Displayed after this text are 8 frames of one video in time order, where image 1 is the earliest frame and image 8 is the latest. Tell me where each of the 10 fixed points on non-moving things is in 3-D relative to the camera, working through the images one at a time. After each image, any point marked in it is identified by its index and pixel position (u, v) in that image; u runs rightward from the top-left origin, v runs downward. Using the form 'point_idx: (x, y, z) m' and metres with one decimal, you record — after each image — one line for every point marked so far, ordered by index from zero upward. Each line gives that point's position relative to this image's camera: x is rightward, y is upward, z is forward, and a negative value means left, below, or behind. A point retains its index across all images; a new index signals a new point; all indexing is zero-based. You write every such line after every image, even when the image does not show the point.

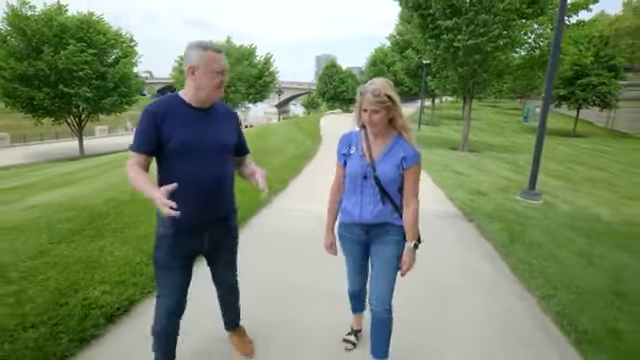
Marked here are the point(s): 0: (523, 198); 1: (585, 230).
0: (+4.5, -0.4, +8.8) m
1: (+4.5, -0.8, +6.7) m
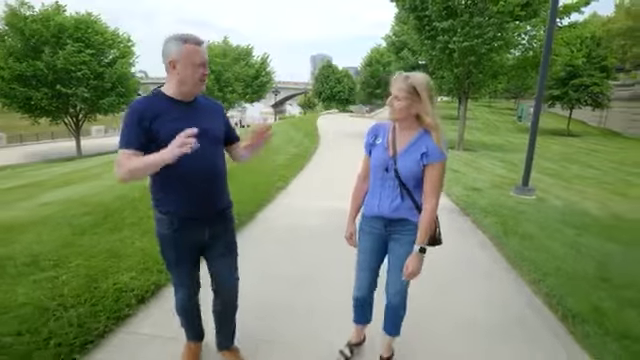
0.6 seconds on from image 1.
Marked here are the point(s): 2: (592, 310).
0: (+4.6, -0.3, +9.2) m
1: (+4.6, -0.8, +7.1) m
2: (+2.6, -1.2, +3.8) m
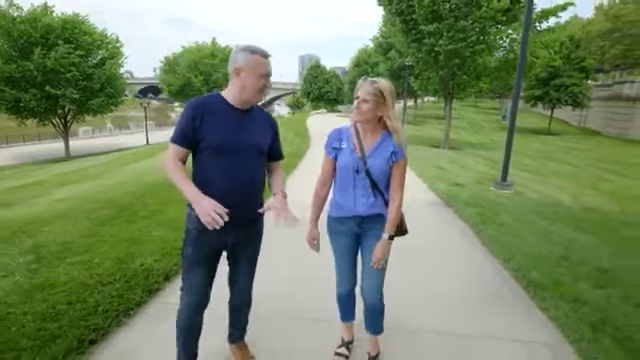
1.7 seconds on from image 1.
0: (+4.4, -0.2, +10.0) m
1: (+4.5, -0.6, +7.9) m
2: (+2.6, -1.1, +4.5) m
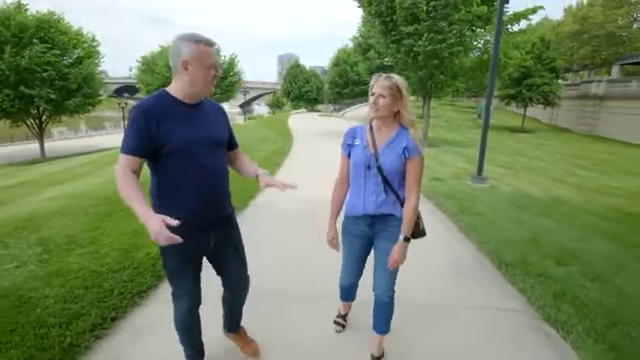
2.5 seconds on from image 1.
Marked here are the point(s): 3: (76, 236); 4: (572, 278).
0: (+4.1, -0.1, +10.6) m
1: (+4.2, -0.5, +8.5) m
2: (+2.5, -1.0, +5.0) m
3: (-3.2, -0.7, +5.1) m
4: (+2.9, -1.1, +4.6) m
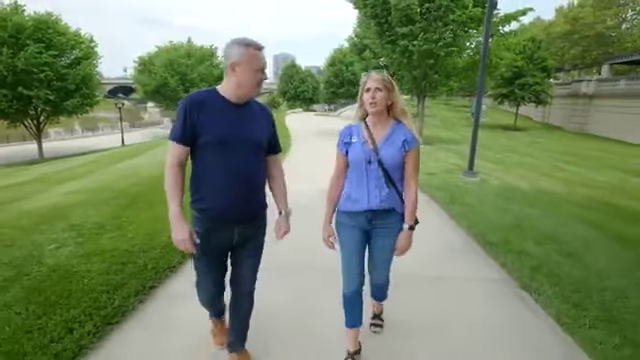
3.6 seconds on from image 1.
0: (+4.1, +0.1, +11.2) m
1: (+4.2, -0.3, +9.1) m
2: (+2.6, -0.9, +5.6) m
3: (-3.1, -0.6, +5.7) m
4: (+3.0, -1.0, +5.2) m
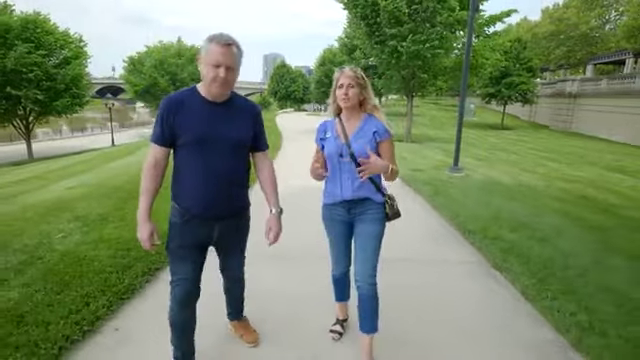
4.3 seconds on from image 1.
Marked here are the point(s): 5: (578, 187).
0: (+3.8, +0.2, +11.6) m
1: (+4.0, -0.2, +9.6) m
2: (+2.5, -0.7, +6.0) m
3: (-3.2, -0.5, +6.0) m
4: (+2.8, -0.9, +5.6) m
5: (+6.9, -0.2, +10.6) m
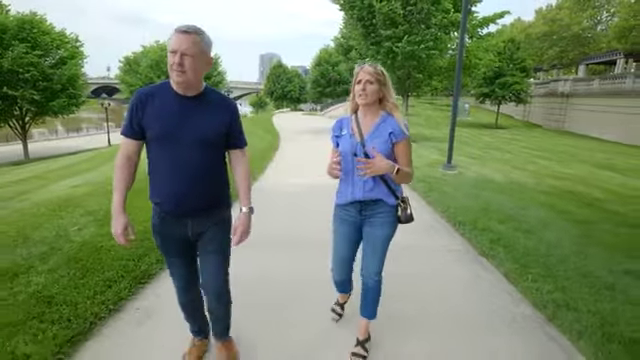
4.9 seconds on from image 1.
0: (+3.8, +0.3, +12.0) m
1: (+4.0, -0.1, +9.9) m
2: (+2.5, -0.7, +6.4) m
3: (-3.2, -0.5, +6.3) m
4: (+2.8, -0.8, +6.0) m
5: (+6.9, -0.1, +11.0) m
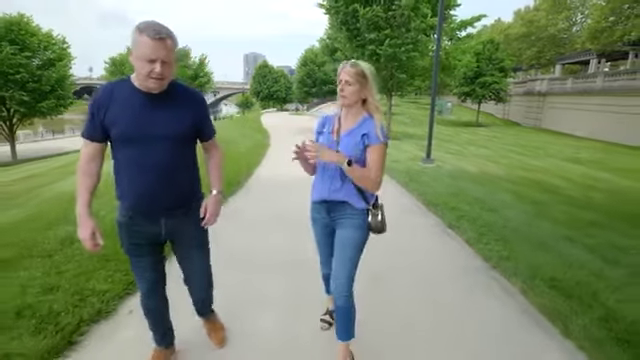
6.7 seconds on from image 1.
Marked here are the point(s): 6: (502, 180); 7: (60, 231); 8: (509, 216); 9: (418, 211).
0: (+3.4, +0.6, +13.2) m
1: (+3.7, +0.1, +11.1) m
2: (+2.3, -0.4, +7.5) m
3: (-3.4, -0.3, +7.2) m
4: (+2.7, -0.5, +7.1) m
5: (+6.6, +0.2, +12.3) m
6: (+5.0, 0.0, +10.9) m
7: (-3.3, -0.7, +5.1) m
8: (+3.4, -0.6, +6.9) m
9: (+1.7, -0.5, +7.4) m
